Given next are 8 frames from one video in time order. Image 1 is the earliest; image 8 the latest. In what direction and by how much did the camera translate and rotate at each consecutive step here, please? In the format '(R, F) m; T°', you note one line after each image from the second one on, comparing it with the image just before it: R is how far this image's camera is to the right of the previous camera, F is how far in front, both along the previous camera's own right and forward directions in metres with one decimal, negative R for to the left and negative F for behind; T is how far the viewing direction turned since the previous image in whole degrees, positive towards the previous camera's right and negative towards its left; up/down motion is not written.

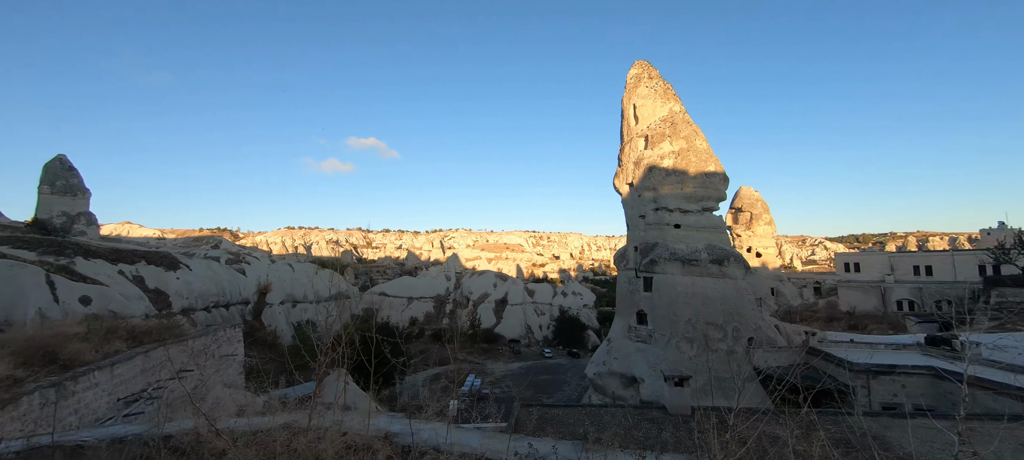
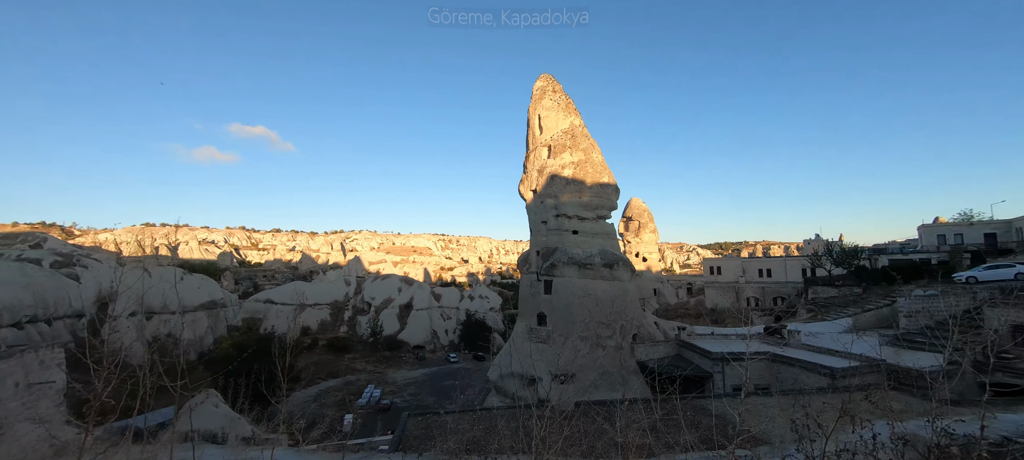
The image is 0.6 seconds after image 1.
(+0.2, 0.0) m; +13°
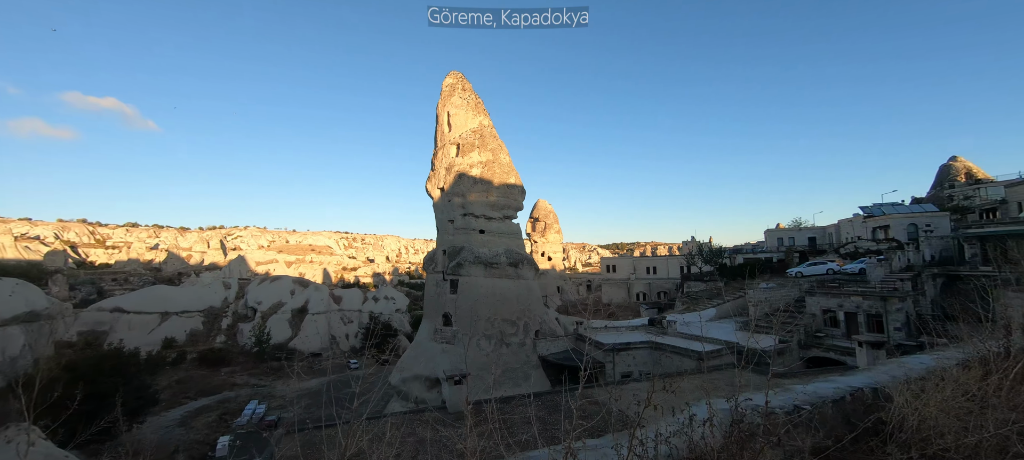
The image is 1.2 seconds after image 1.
(+0.2, 0.0) m; +13°
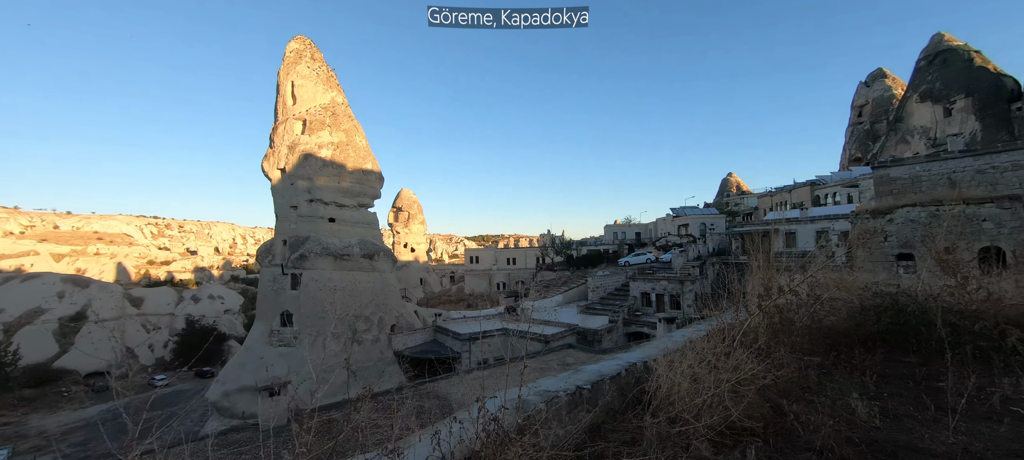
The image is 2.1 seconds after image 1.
(+0.3, +0.1) m; +19°
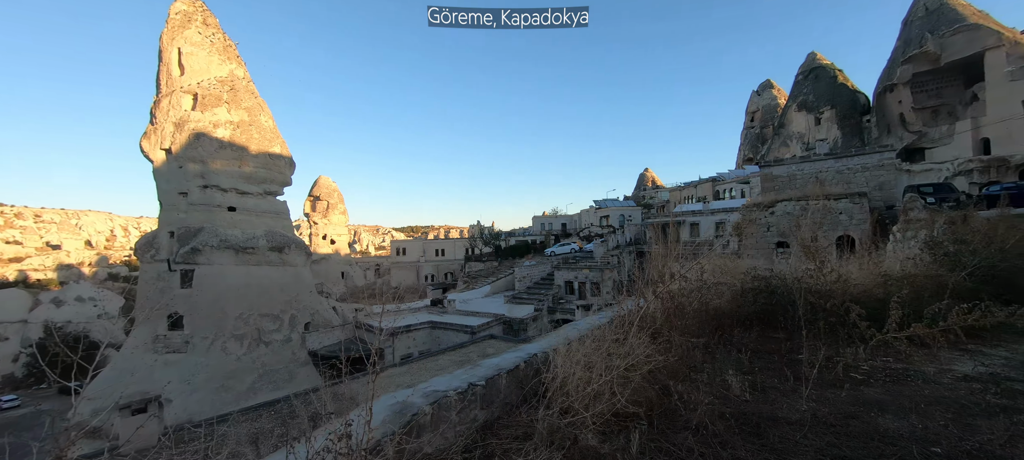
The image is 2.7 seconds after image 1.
(+0.2, +0.1) m; +10°
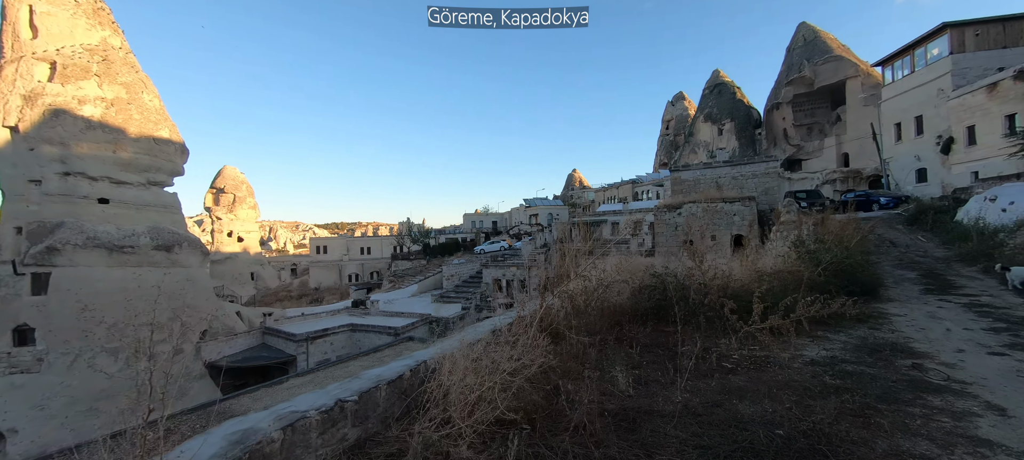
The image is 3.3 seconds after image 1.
(+0.2, +0.1) m; +10°
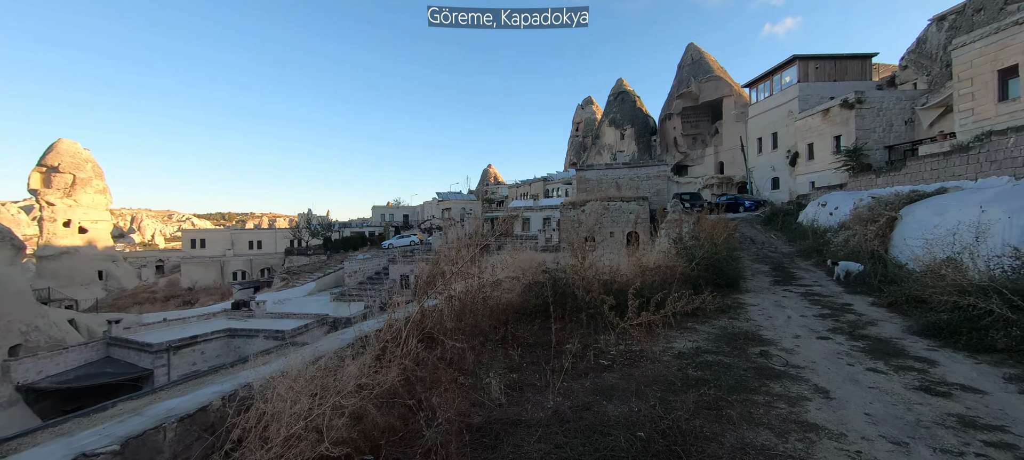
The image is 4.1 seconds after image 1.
(+0.3, +0.2) m; +12°
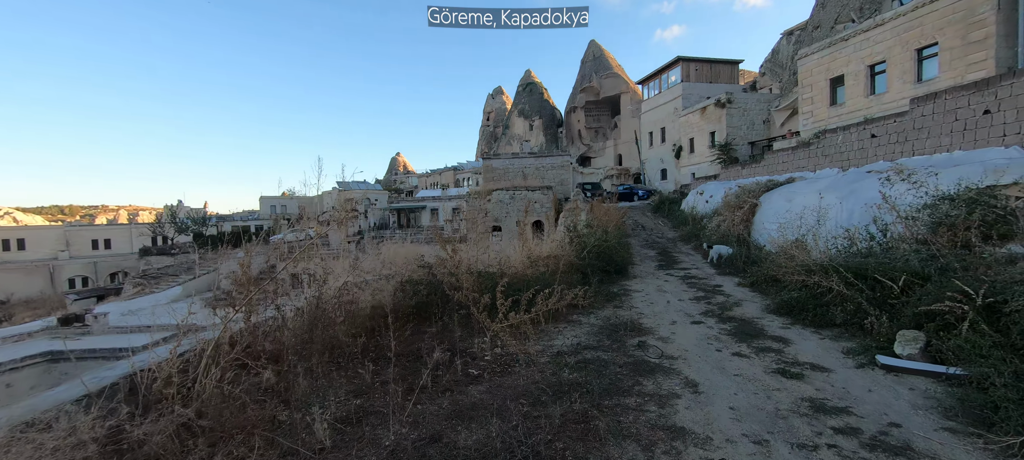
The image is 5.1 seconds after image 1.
(+0.4, +0.4) m; +12°
